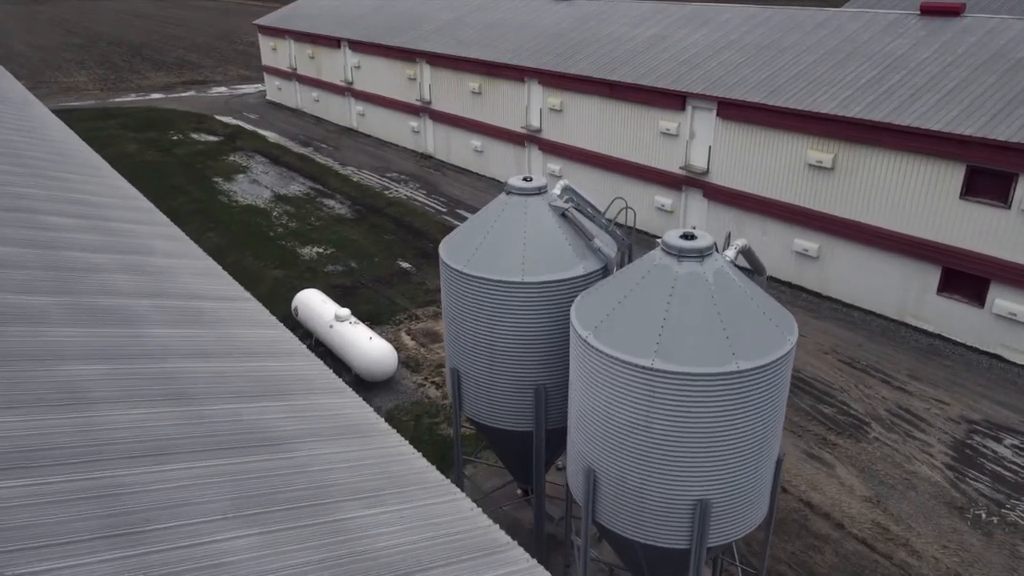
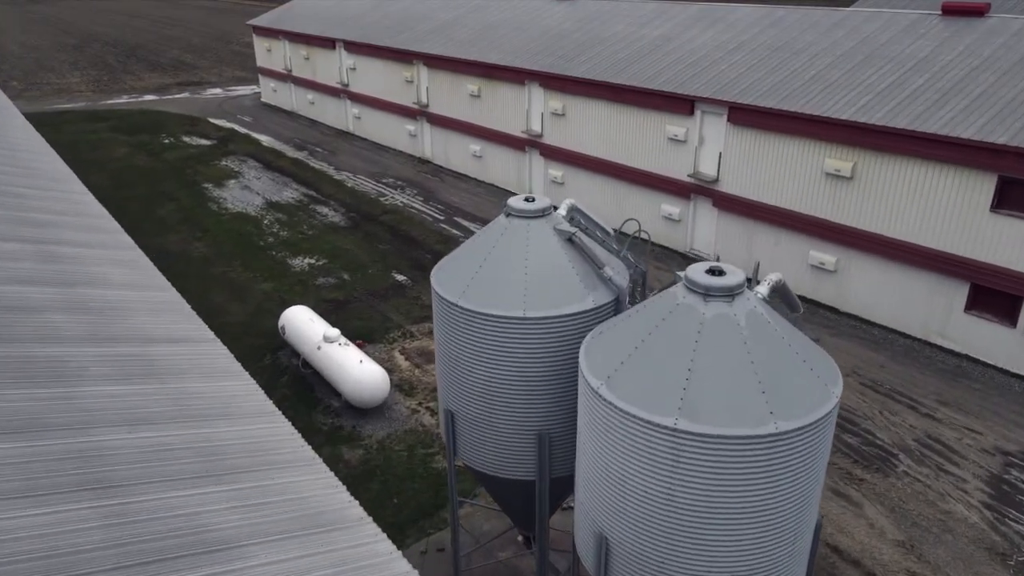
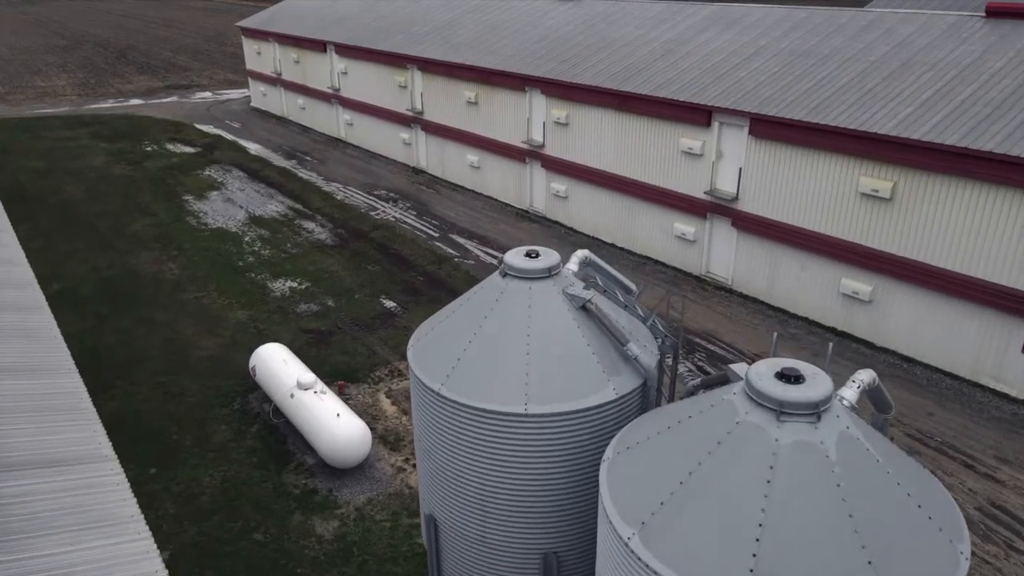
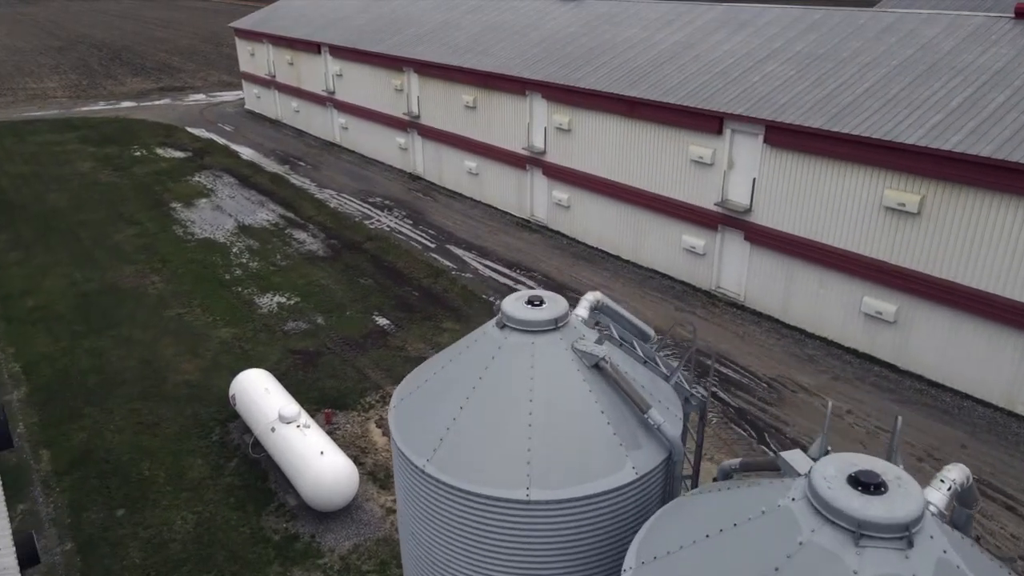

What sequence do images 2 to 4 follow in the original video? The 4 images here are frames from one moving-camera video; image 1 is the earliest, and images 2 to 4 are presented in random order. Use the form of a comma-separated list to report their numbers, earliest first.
2, 3, 4
